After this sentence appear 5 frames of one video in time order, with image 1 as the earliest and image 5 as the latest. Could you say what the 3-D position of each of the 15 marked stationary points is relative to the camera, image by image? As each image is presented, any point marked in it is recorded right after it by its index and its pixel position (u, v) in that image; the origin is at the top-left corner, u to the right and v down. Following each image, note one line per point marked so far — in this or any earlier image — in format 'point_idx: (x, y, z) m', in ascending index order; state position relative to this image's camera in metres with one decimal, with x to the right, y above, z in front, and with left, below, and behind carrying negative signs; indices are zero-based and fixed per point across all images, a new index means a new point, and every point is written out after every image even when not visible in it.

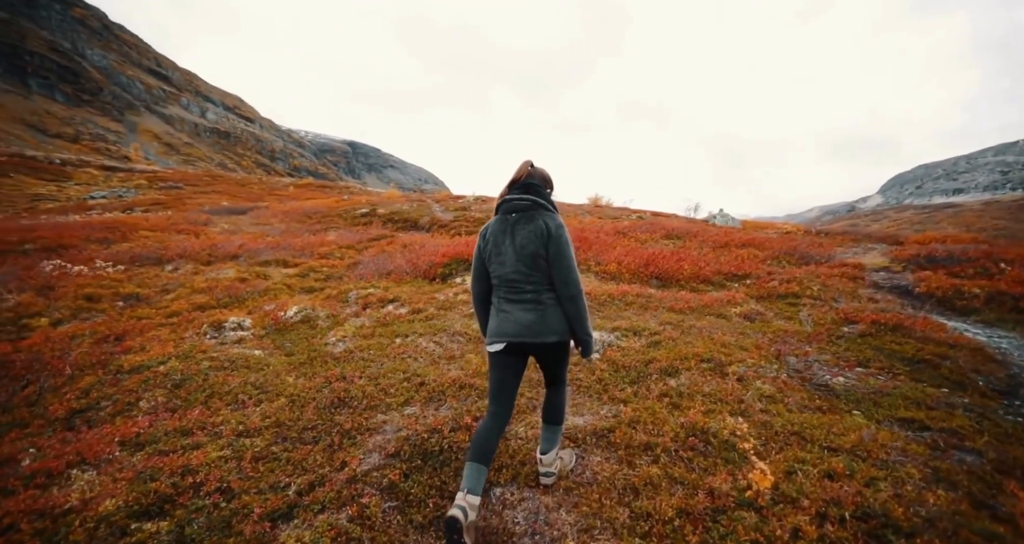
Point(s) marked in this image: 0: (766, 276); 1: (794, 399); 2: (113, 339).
0: (+9.2, -0.2, +17.1) m
1: (+4.7, -2.1, +7.9) m
2: (-10.5, -1.7, +12.4) m
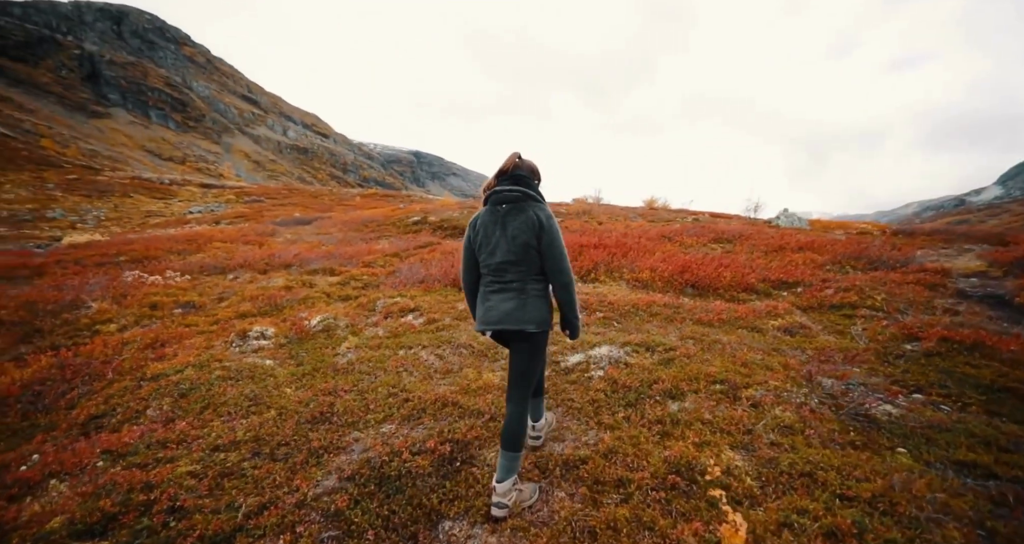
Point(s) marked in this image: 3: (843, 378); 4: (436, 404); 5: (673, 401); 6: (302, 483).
0: (+10.1, -0.4, +15.4) m
1: (+4.4, -2.3, +6.8) m
2: (-10.0, -2.0, +13.3) m
3: (+6.1, -2.0, +8.7) m
4: (-1.2, -2.1, +7.6) m
5: (+2.5, -2.0, +7.4) m
6: (-2.5, -2.5, +5.7) m
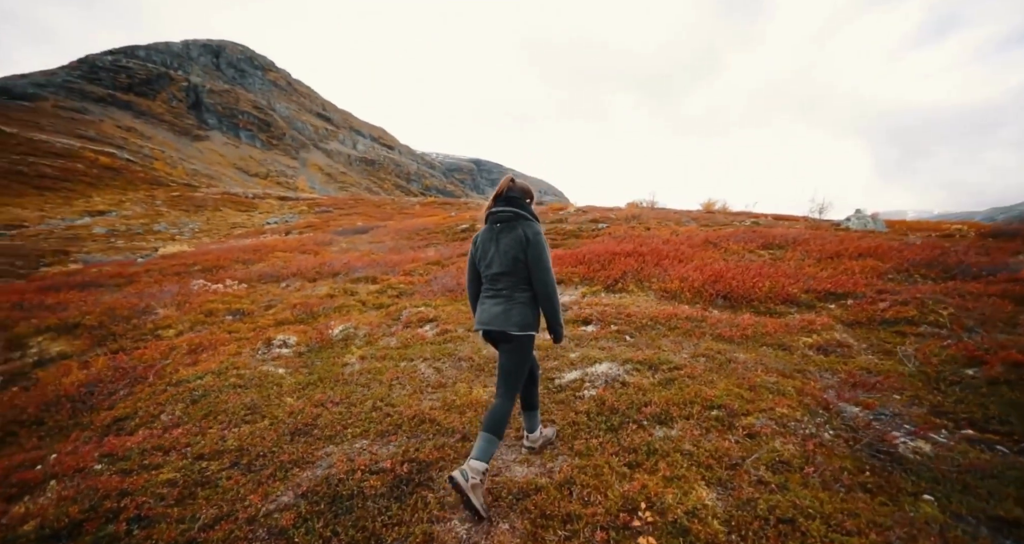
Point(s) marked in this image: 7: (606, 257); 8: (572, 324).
0: (+10.7, -0.7, +13.8) m
1: (+3.9, -2.5, +6.0) m
2: (-9.5, -2.3, +14.3) m
3: (+5.9, -2.2, +7.7) m
4: (-1.6, -2.4, +7.5) m
5: (+2.1, -2.2, +6.8) m
6: (-3.1, -2.8, +5.8) m
7: (+3.8, +0.6, +19.4) m
8: (+1.6, -1.4, +12.6) m
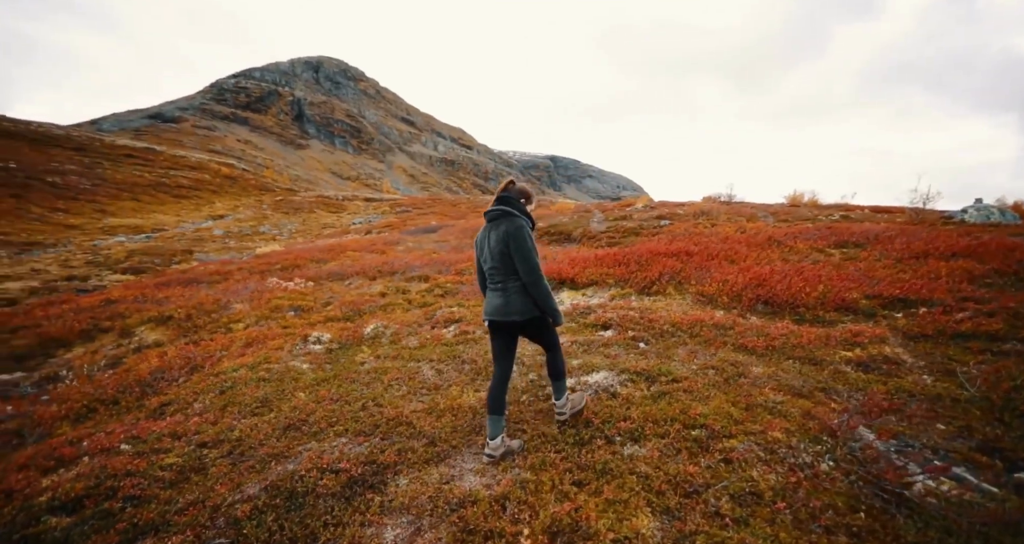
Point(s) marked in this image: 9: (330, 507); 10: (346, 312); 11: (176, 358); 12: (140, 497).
0: (+11.2, -0.8, +11.9) m
1: (+3.2, -2.6, +5.3) m
2: (-8.7, -2.3, +15.7) m
3: (+5.4, -2.3, +6.7) m
4: (-1.9, -2.4, +7.7) m
5: (+1.6, -2.4, +6.4) m
6: (-3.7, -2.9, +6.3) m
7: (+5.4, +0.6, +18.5) m
8: (+2.0, -1.5, +12.2) m
9: (-2.2, -2.8, +5.7) m
10: (-6.7, -1.6, +19.3) m
11: (-10.4, -2.7, +14.6) m
12: (-4.9, -3.0, +6.3) m
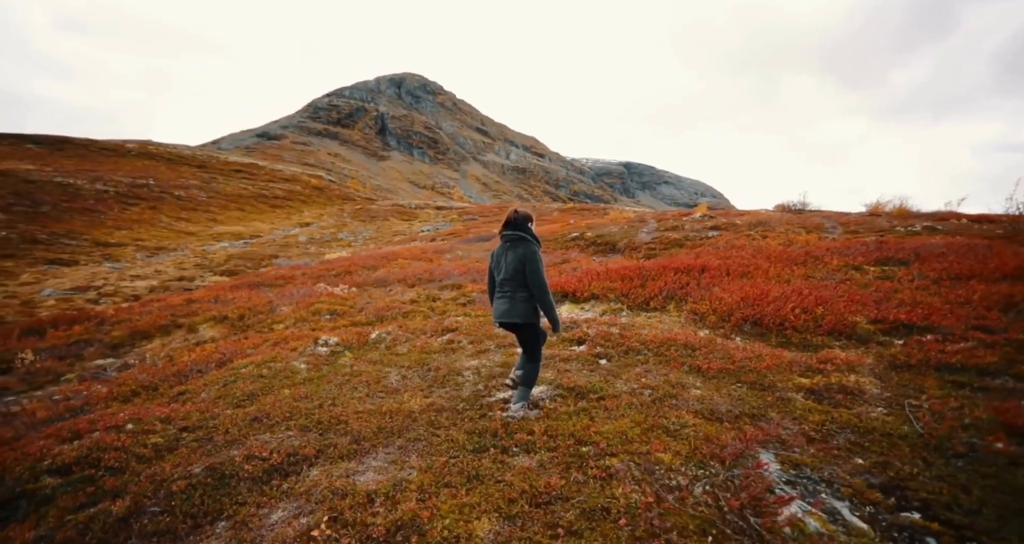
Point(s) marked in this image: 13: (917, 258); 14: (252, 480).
0: (+10.4, -1.4, +10.8) m
1: (+1.5, -2.9, +5.5) m
2: (-8.7, -2.6, +17.6) m
3: (+3.9, -2.7, +6.5) m
4: (-3.2, -2.7, +8.6) m
5: (+0.1, -2.7, +6.8) m
6: (-5.2, -3.1, +7.5) m
7: (+5.7, 0.0, +18.2) m
8: (+1.4, -1.9, +12.5) m
9: (-3.8, -3.1, +6.7) m
10: (-6.2, -2.0, +20.8) m
11: (-10.5, -2.9, +16.7) m
12: (-6.4, -3.2, +7.6) m
13: (+16.2, +0.6, +19.0) m
14: (-3.8, -3.0, +6.9) m
